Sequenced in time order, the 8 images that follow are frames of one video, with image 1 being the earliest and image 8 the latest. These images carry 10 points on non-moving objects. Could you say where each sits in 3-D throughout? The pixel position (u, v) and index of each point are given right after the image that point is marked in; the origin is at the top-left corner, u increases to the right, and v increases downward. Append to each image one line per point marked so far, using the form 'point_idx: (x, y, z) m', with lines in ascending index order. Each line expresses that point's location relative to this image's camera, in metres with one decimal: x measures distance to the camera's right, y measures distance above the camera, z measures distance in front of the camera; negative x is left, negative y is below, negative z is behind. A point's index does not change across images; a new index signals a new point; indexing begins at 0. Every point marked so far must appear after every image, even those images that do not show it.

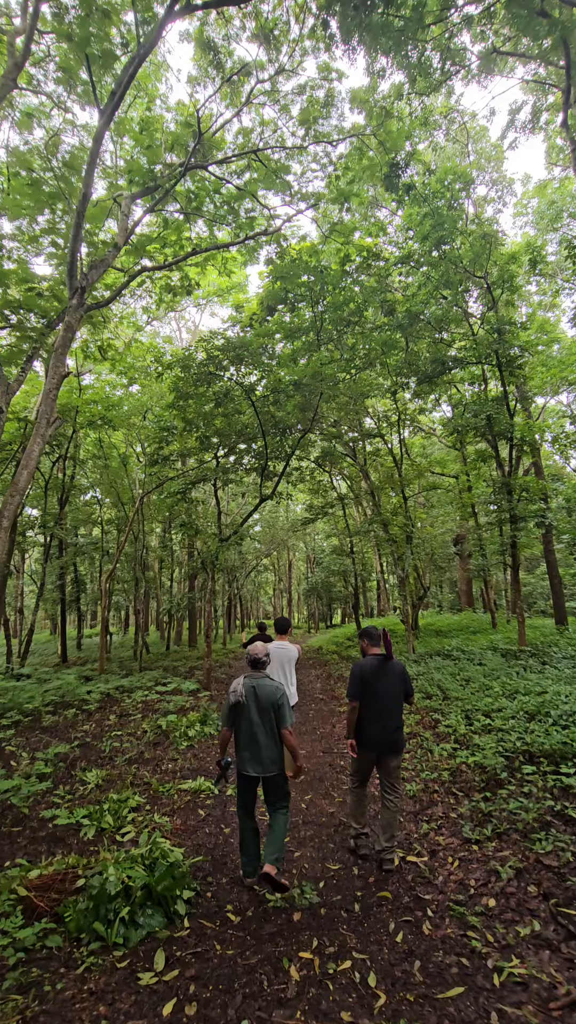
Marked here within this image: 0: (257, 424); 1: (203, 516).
0: (-0.6, +1.7, +9.7) m
1: (-1.9, -0.1, +11.8) m
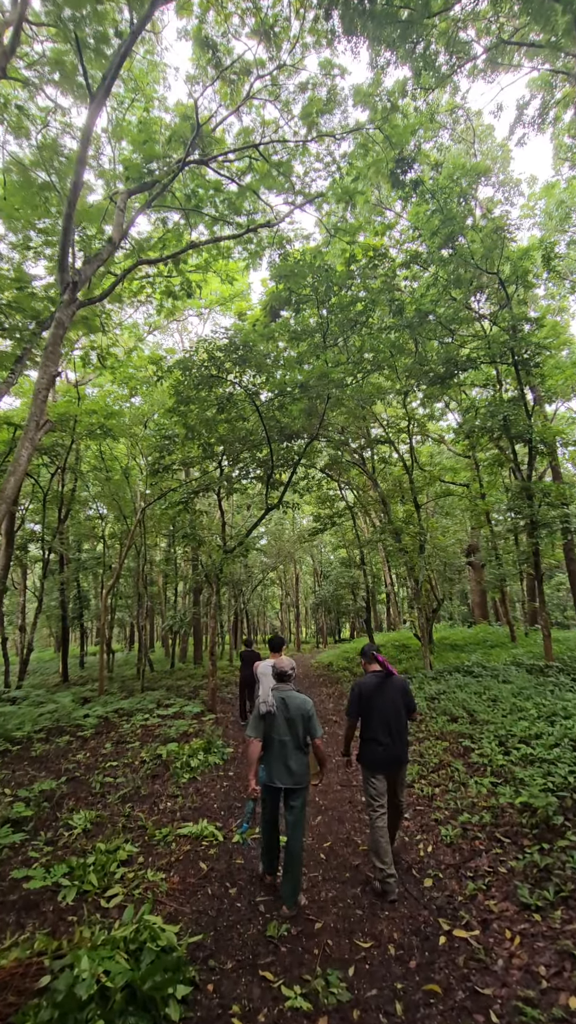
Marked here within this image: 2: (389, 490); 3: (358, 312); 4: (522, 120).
0: (-0.5, +1.5, +9.4) m
1: (-1.8, -0.4, +11.4) m
2: (+2.5, +0.5, +12.5) m
3: (+1.2, +3.3, +8.6) m
4: (+4.3, +7.2, +9.5) m
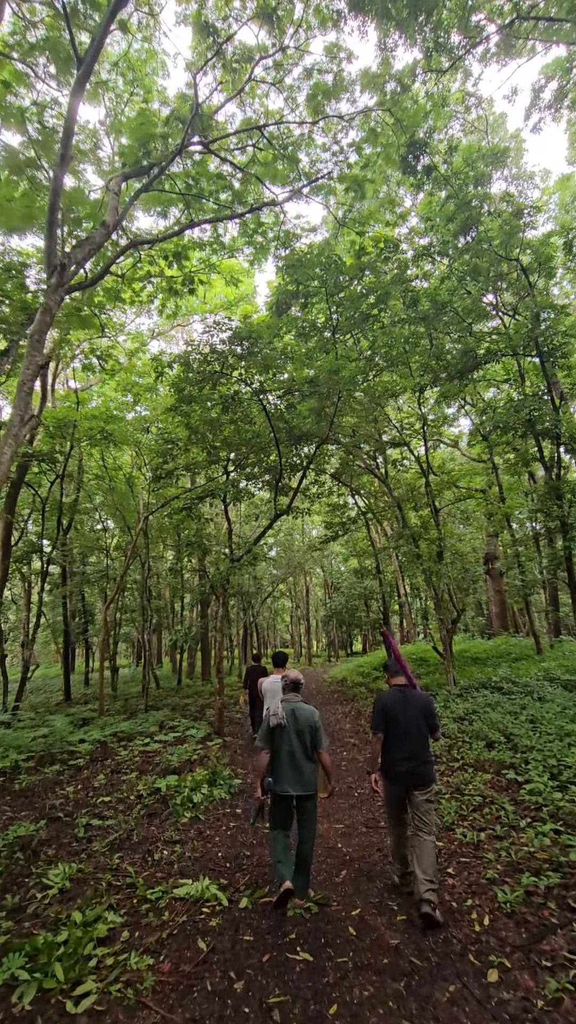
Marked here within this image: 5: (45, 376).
0: (-0.3, +1.4, +8.9) m
1: (-1.6, -0.5, +10.9) m
2: (+2.7, +0.4, +12.0) m
3: (+1.3, +3.2, +8.1) m
4: (+4.4, +7.1, +9.0) m
5: (-4.6, +2.6, +9.8) m
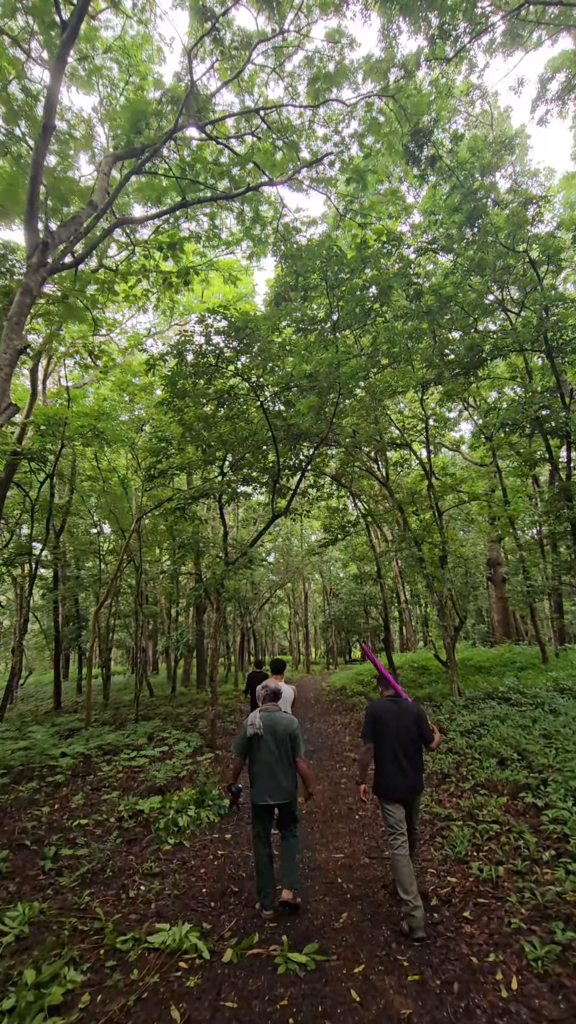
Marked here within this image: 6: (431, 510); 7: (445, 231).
0: (-0.3, +1.3, +8.5) m
1: (-1.6, -0.6, +10.5) m
2: (+2.6, +0.3, +11.6) m
3: (+1.3, +3.2, +7.8) m
4: (+4.4, +7.1, +8.8) m
5: (-4.7, +2.6, +9.5) m
6: (+3.2, 0.0, +11.7) m
7: (+2.4, +4.3, +8.0) m
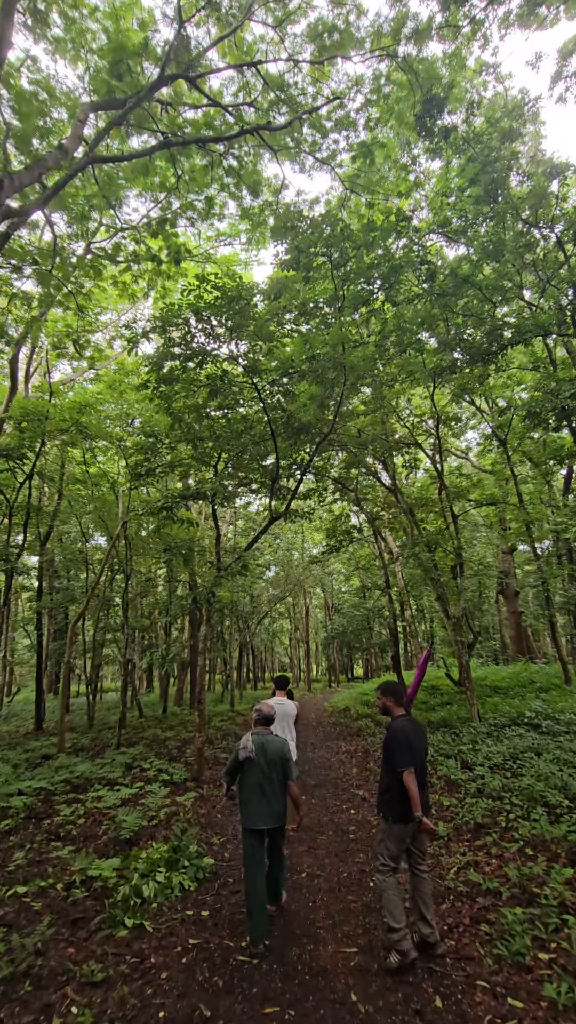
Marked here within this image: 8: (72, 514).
0: (-0.3, +1.3, +7.8) m
1: (-1.6, -0.7, +9.7) m
2: (+2.6, +0.2, +10.9) m
3: (+1.3, +3.2, +7.1) m
4: (+4.4, +7.0, +8.2) m
5: (-4.6, +2.5, +8.8) m
6: (+3.2, -0.1, +10.9) m
7: (+2.5, +4.3, +7.3) m
8: (-5.0, 0.0, +11.9) m
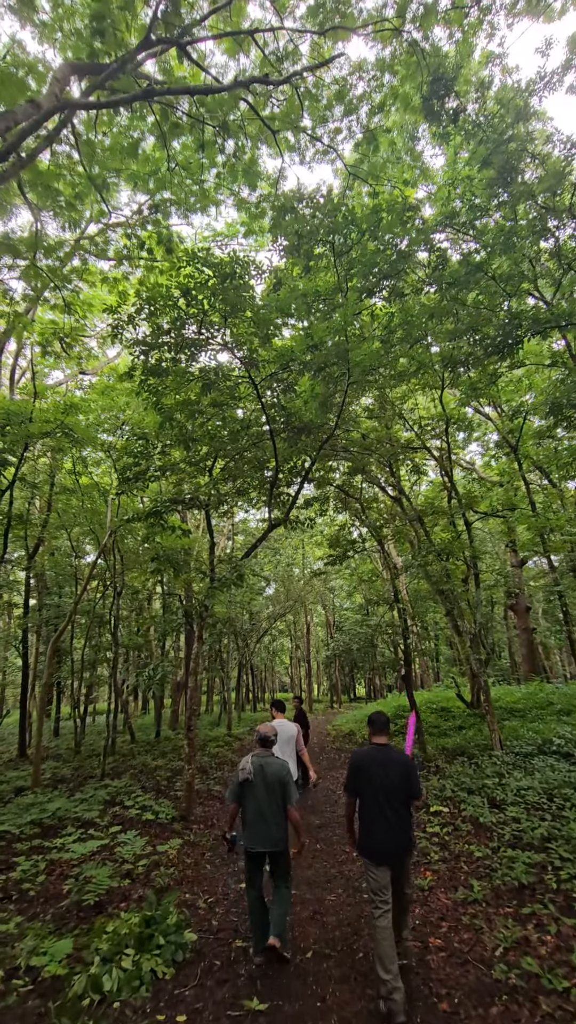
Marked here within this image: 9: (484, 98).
0: (-0.3, +1.2, +7.3) m
1: (-1.6, -0.8, +9.1) m
2: (+2.6, 0.0, +10.3) m
3: (+1.3, +3.1, +6.7) m
4: (+4.4, +6.9, +7.9) m
5: (-4.7, +2.4, +8.3) m
6: (+3.2, -0.3, +10.3) m
7: (+2.4, +4.2, +6.9) m
8: (-5.0, -0.3, +11.3) m
9: (+2.5, +5.4, +6.7) m
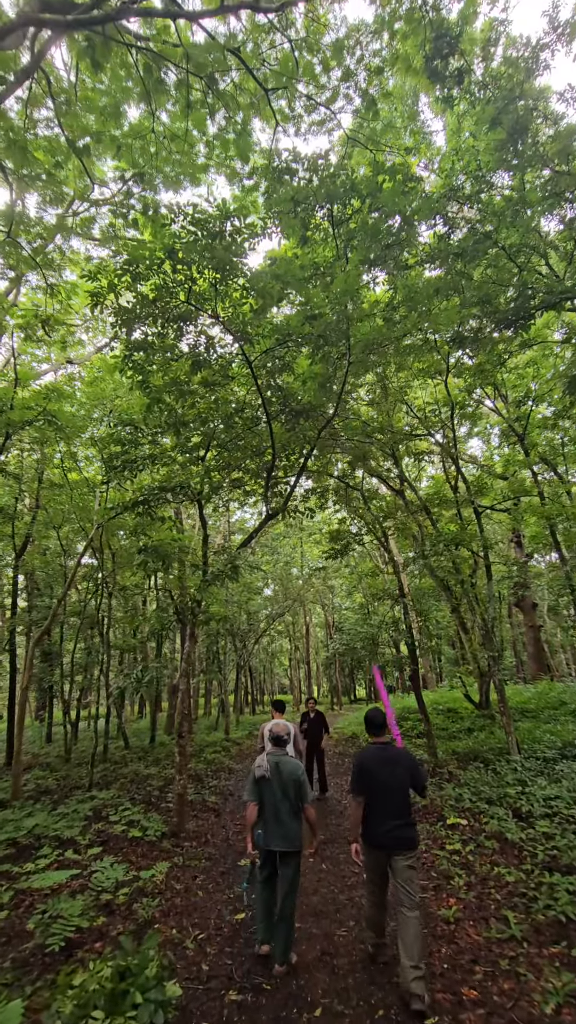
0: (-0.4, +1.3, +6.8) m
1: (-1.6, -0.7, +8.7) m
2: (+2.6, +0.1, +9.9) m
3: (+1.2, +3.2, +6.2) m
4: (+4.3, +7.1, +7.5) m
5: (-4.7, +2.5, +7.9) m
6: (+3.2, -0.2, +9.9) m
7: (+2.4, +4.4, +6.5) m
8: (-5.0, -0.2, +10.9) m
9: (+2.5, +5.5, +6.3) m
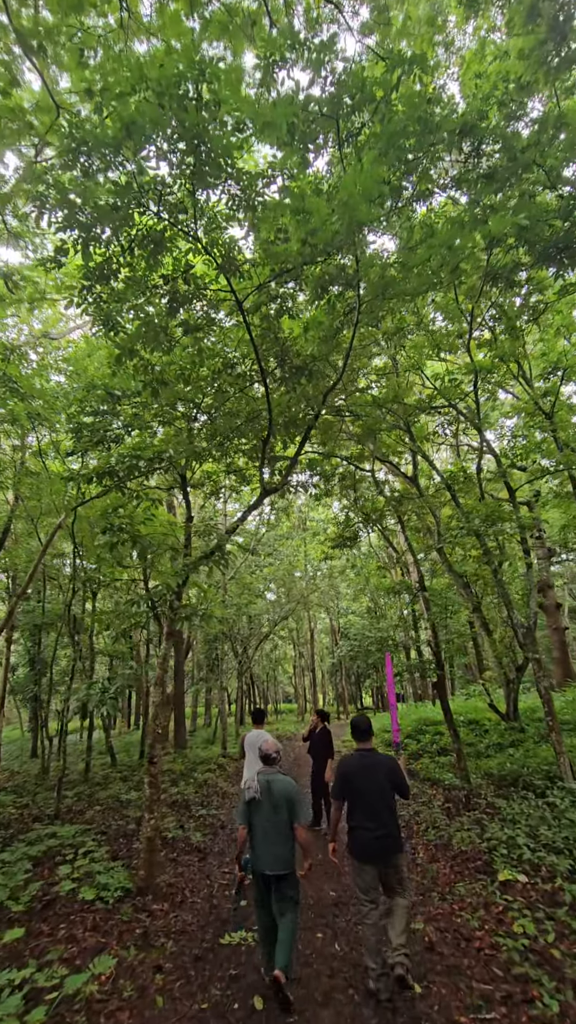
0: (-0.4, +1.6, +5.8) m
1: (-1.6, -0.5, +7.6) m
2: (+2.6, +0.3, +8.8) m
3: (+1.2, +3.5, +5.2) m
4: (+4.3, +7.3, +6.5) m
5: (-4.7, +2.6, +6.9) m
6: (+3.2, 0.0, +8.8) m
7: (+2.4, +4.7, +5.5) m
8: (-5.0, -0.1, +9.9) m
9: (+2.4, +5.8, +5.3) m
